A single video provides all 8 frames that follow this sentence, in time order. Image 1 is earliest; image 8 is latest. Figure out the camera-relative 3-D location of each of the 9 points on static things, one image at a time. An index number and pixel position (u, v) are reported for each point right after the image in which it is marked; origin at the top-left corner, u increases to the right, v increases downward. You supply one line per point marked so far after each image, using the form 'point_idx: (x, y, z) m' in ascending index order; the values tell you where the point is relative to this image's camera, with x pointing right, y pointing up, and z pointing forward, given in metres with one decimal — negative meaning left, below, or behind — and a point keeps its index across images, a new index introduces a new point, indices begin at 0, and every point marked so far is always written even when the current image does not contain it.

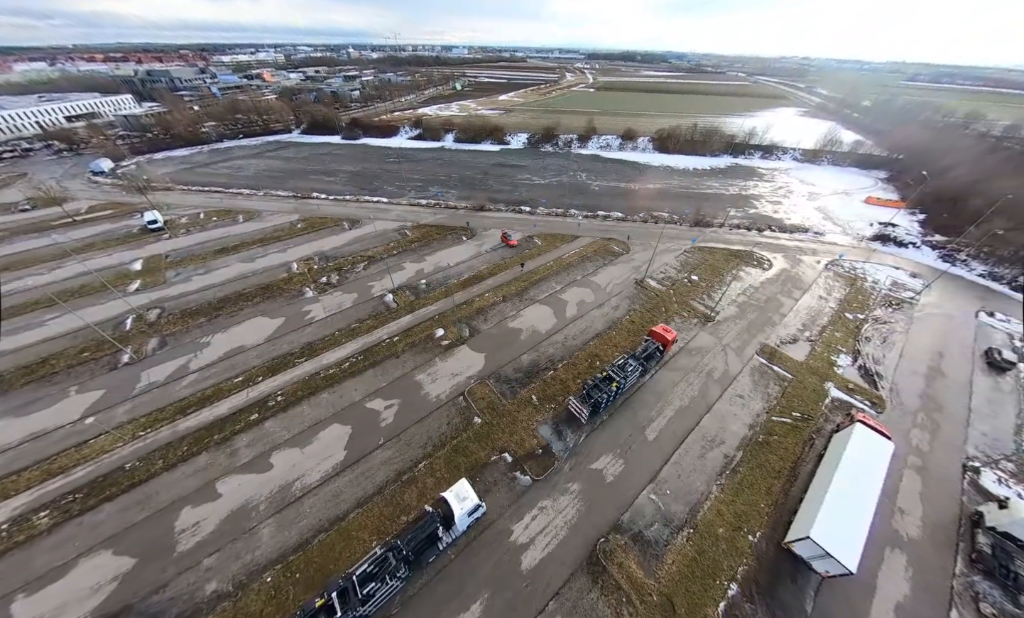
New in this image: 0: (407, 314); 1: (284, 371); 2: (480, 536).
0: (-6.4, -0.3, +18.9) m
1: (-11.8, -3.2, +15.8) m
2: (-1.1, -7.9, +10.8) m
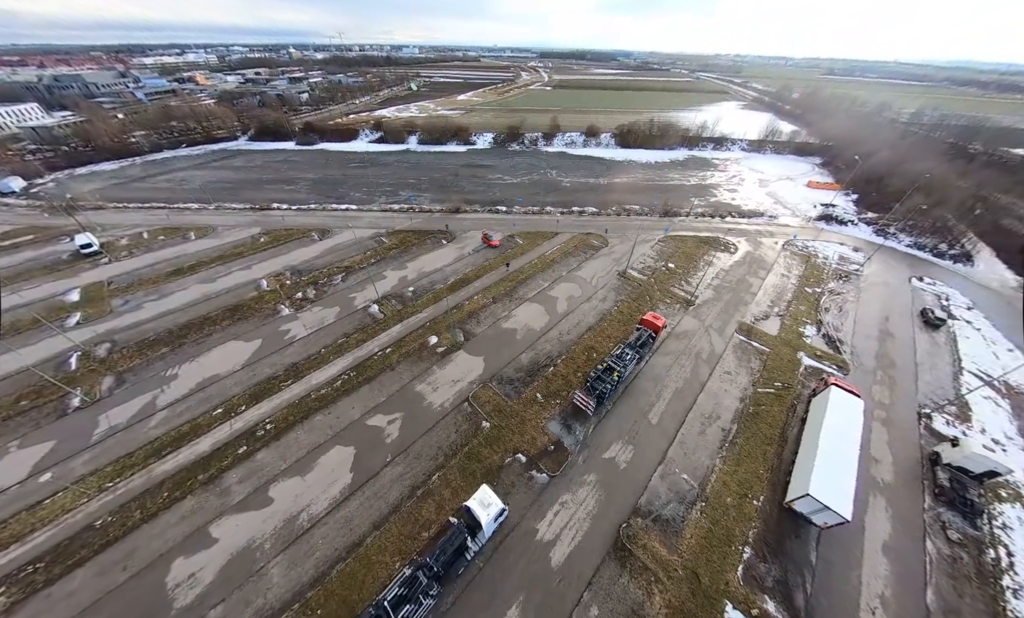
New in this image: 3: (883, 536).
0: (-6.8, -0.9, +18.3) m
1: (-11.6, -4.2, +14.7) m
2: (-0.2, -8.0, +10.7) m
3: (+13.5, -8.3, +11.2) m
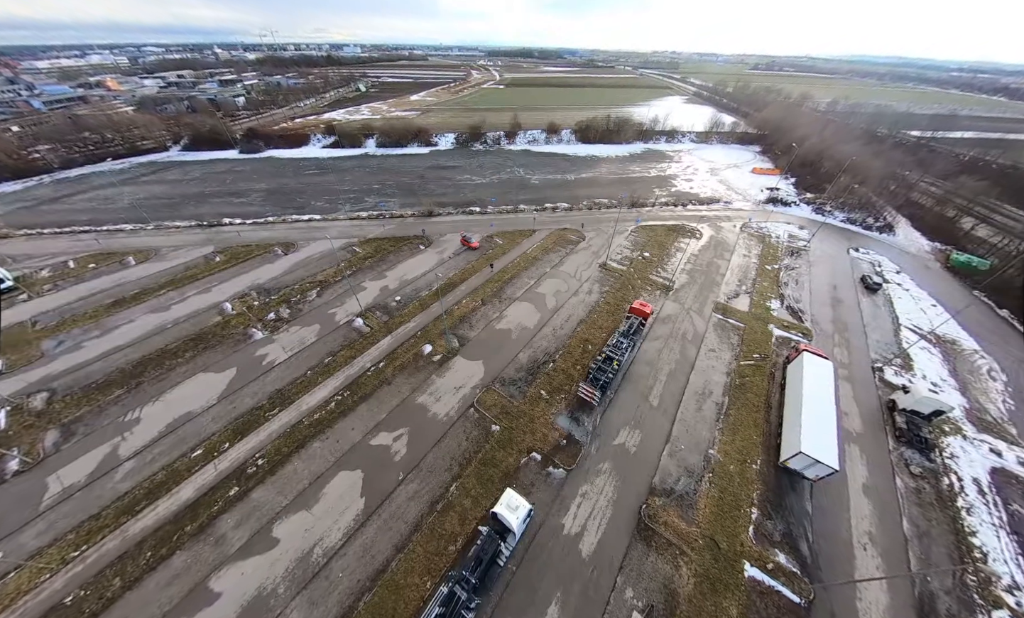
0: (-7.2, -1.6, +17.5) m
1: (-11.3, -5.3, +13.5) m
2: (+0.9, -8.0, +10.7) m
3: (+14.4, -7.0, +12.6) m
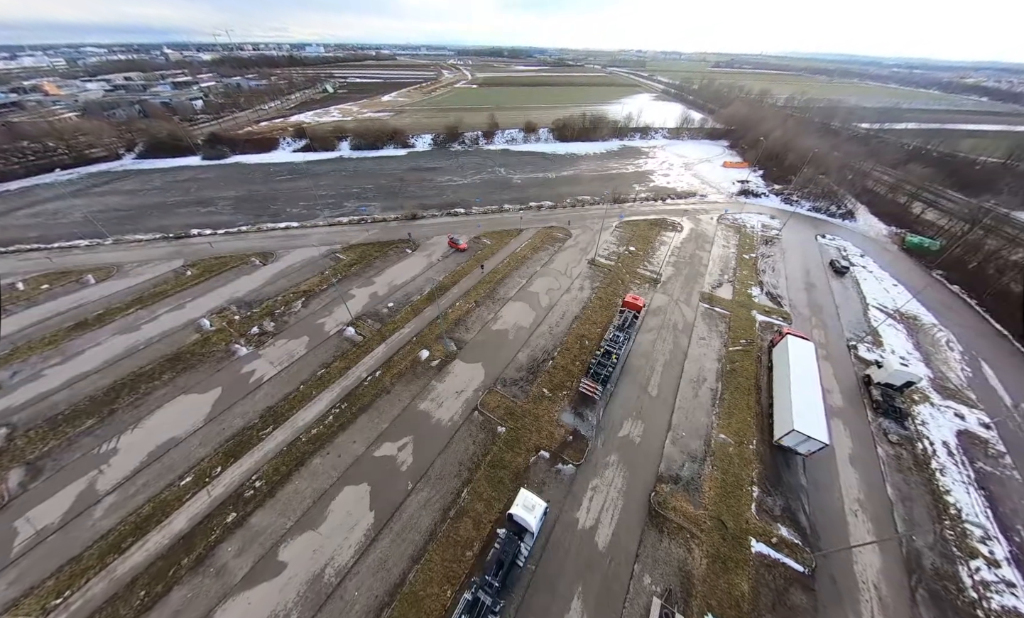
0: (-7.4, -2.0, +17.1) m
1: (-11.0, -5.9, +12.8) m
2: (+1.4, -8.0, +10.8) m
3: (+14.7, -6.3, +13.5) m
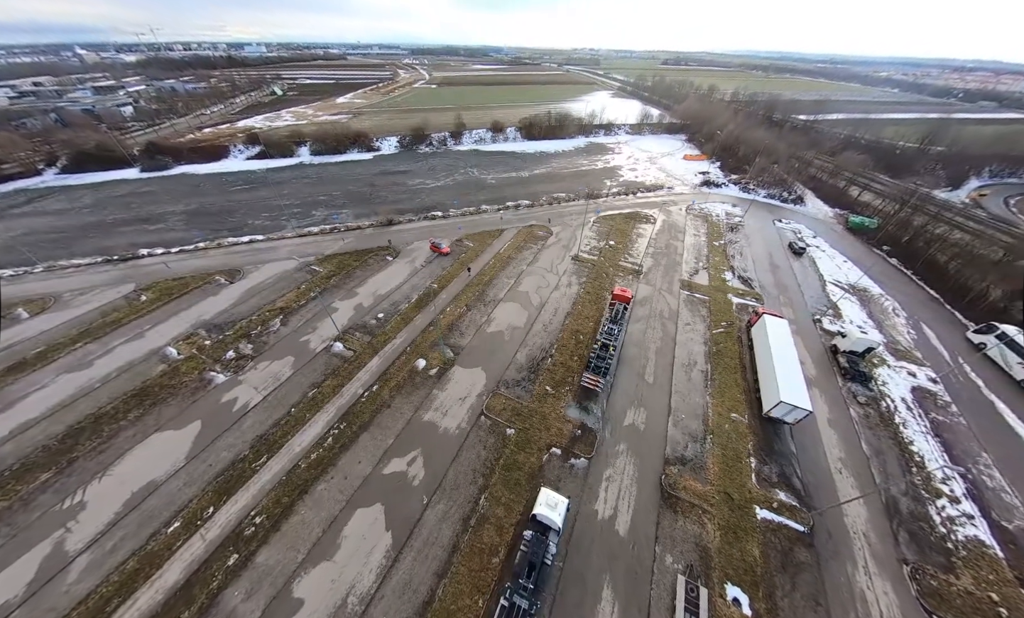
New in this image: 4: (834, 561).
0: (-7.5, -2.6, +16.4) m
1: (-10.4, -6.8, +11.9) m
2: (+2.3, -7.9, +11.0) m
3: (+15.1, -5.2, +14.8) m
4: (+11.1, -8.7, +10.6) m
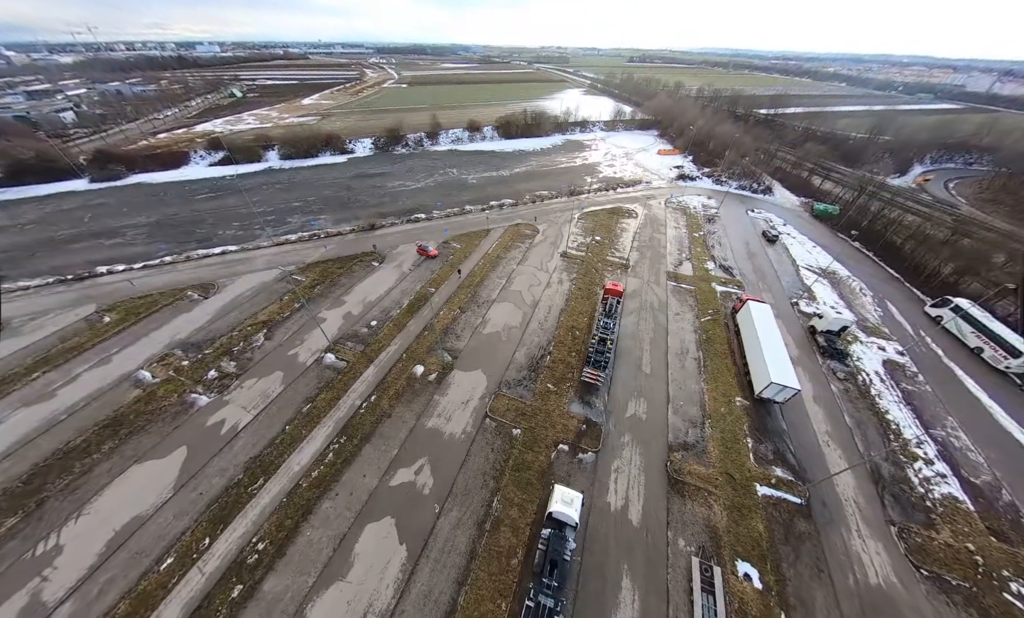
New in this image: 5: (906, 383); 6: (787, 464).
0: (-7.5, -3.0, +15.9) m
1: (-9.9, -7.4, +11.2) m
2: (+2.8, -7.8, +11.1) m
3: (+15.3, -4.3, +15.7) m
4: (+11.7, -8.1, +11.2) m
5: (+20.7, -3.9, +16.1) m
6: (+11.8, -6.6, +13.1) m
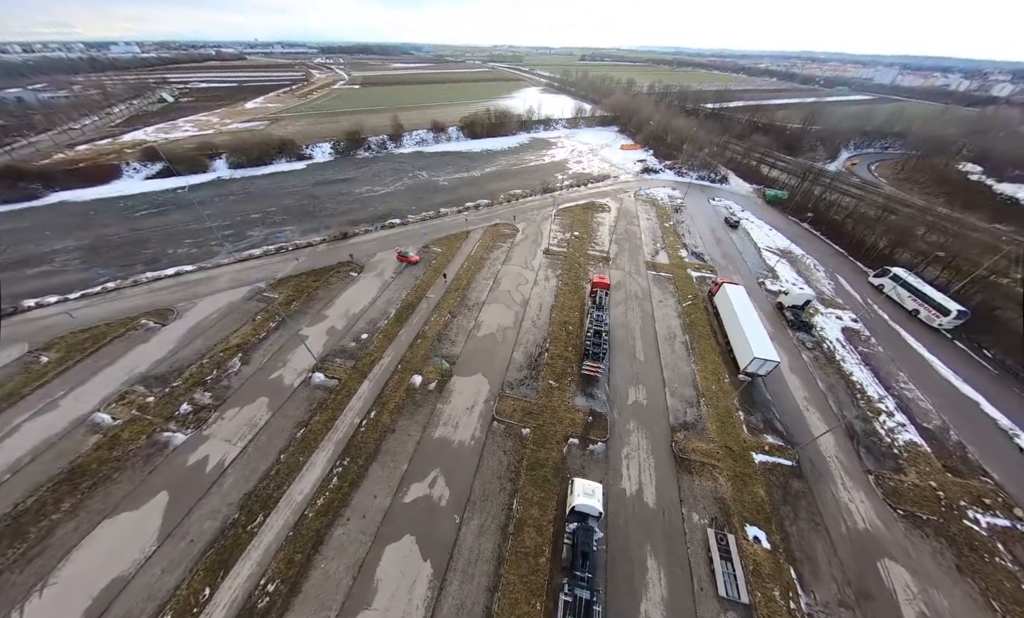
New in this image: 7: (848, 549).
0: (-7.5, -3.6, +15.2) m
1: (-9.0, -8.2, +10.3) m
2: (+3.6, -7.5, +11.4) m
3: (+15.3, -3.1, +17.1) m
4: (+12.5, -7.1, +12.4) m
5: (+20.6, -2.2, +18.0) m
6: (+12.2, -5.6, +14.2) m
7: (+11.7, -8.3, +10.7) m
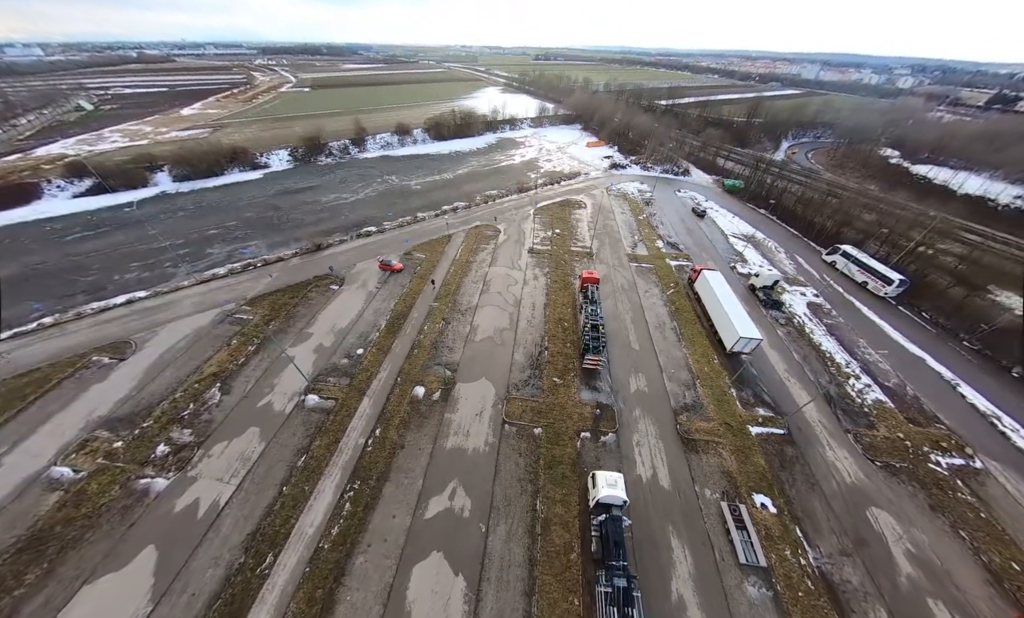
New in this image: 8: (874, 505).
0: (-7.1, -4.3, +14.5) m
1: (-7.9, -9.0, +9.5) m
2: (+4.5, -7.3, +11.7) m
3: (+15.2, -1.9, +18.4) m
4: (+13.2, -6.2, +13.5) m
5: (+20.4, -0.6, +19.8) m
6: (+12.6, -4.7, +15.3) m
7: (+12.7, -7.4, +11.7) m
8: (+13.8, -7.5, +11.6) m
